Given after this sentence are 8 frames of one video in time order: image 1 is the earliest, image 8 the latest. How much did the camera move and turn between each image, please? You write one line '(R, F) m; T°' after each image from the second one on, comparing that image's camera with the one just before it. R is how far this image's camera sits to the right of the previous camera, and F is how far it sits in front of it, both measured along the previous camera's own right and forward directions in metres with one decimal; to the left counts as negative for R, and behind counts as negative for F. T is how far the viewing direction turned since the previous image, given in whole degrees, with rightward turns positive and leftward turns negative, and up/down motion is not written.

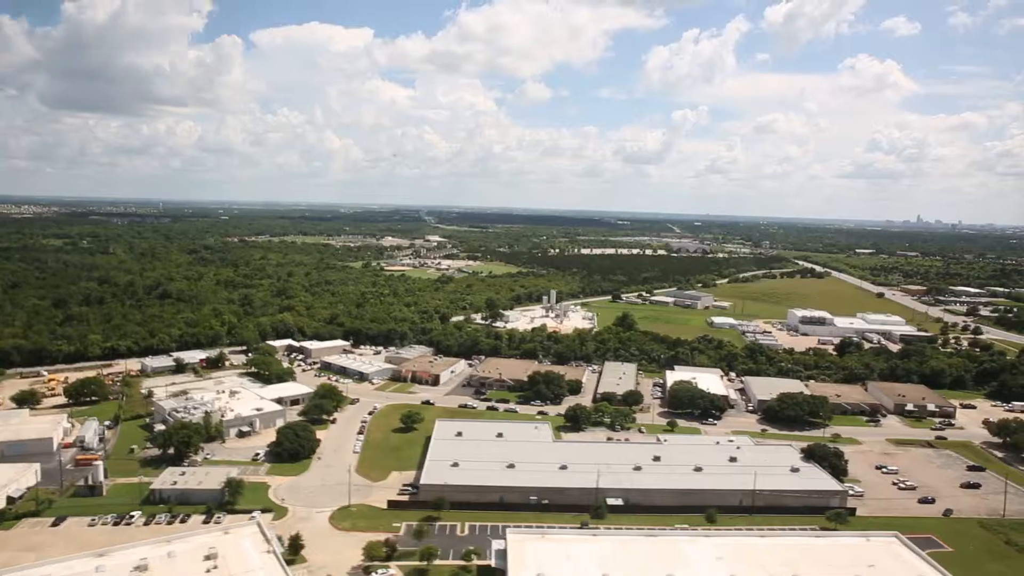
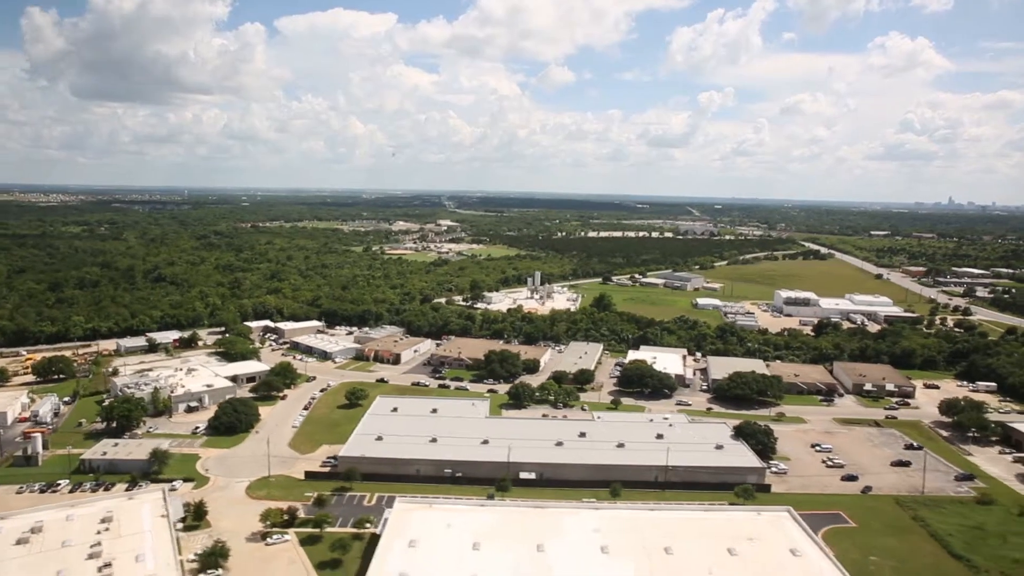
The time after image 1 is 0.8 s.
(+4.7, -0.2) m; -2°
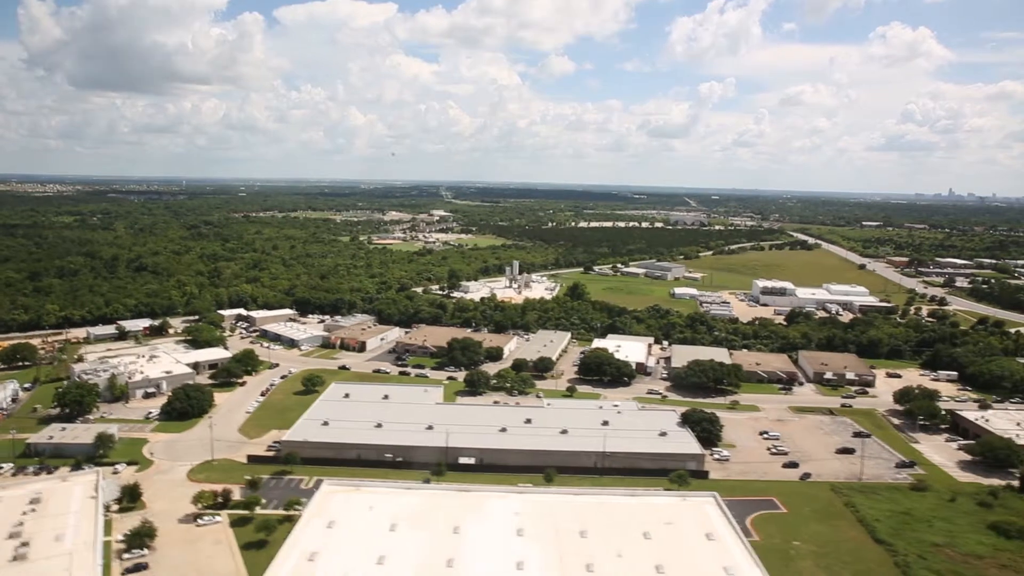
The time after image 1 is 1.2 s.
(+2.6, -0.1) m; 0°
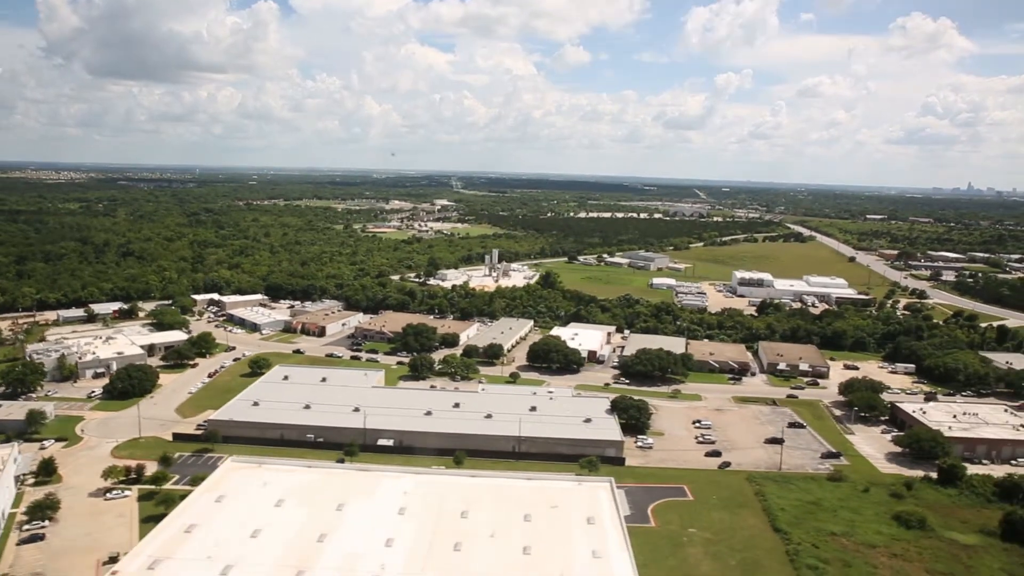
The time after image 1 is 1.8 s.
(+4.0, -0.1) m; -1°
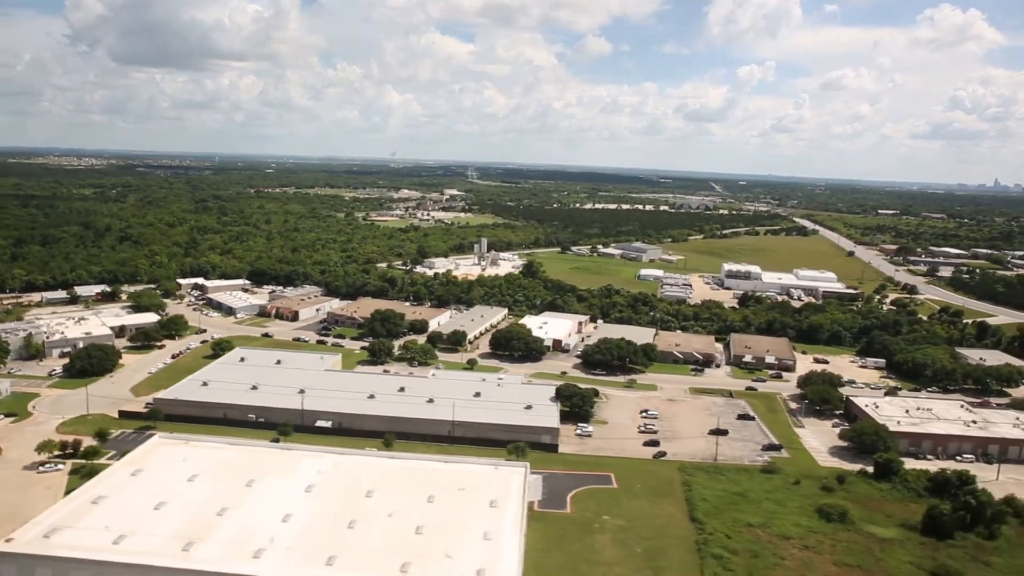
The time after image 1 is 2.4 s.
(+3.4, 0.0) m; -2°
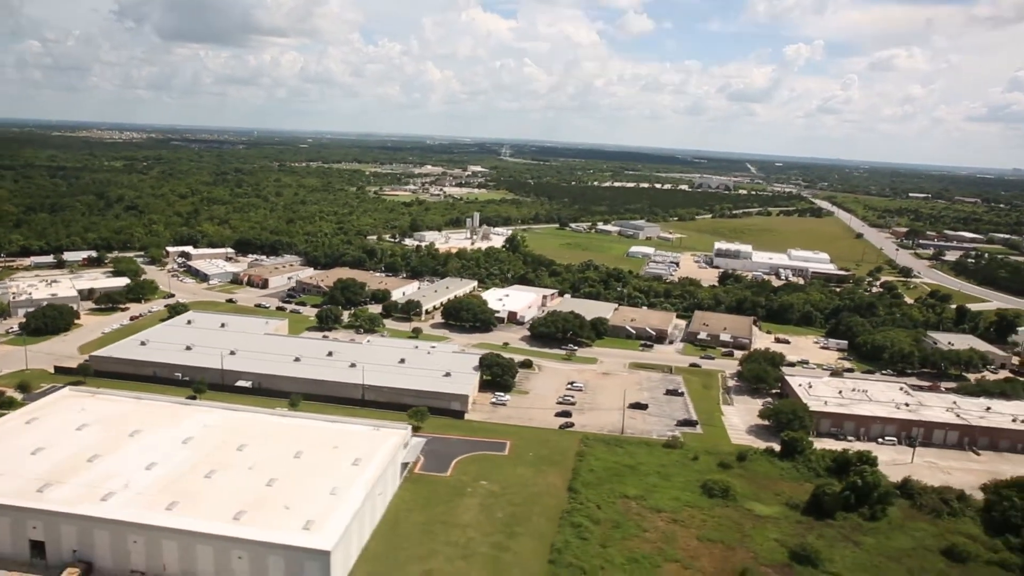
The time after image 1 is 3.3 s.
(+5.3, +0.1) m; -3°
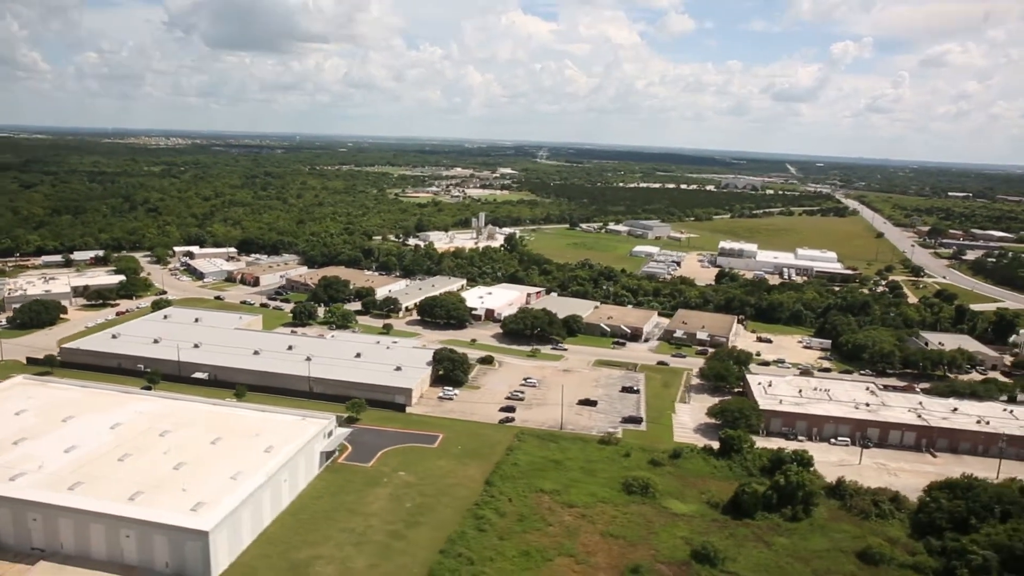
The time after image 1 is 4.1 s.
(+4.2, +0.2) m; -4°
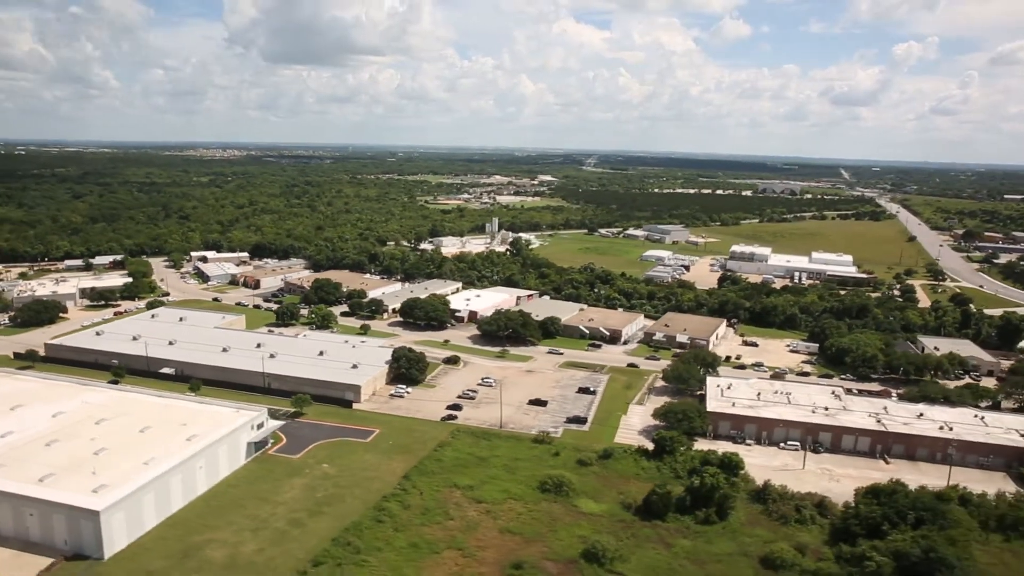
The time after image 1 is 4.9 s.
(+4.6, +0.2) m; -5°
